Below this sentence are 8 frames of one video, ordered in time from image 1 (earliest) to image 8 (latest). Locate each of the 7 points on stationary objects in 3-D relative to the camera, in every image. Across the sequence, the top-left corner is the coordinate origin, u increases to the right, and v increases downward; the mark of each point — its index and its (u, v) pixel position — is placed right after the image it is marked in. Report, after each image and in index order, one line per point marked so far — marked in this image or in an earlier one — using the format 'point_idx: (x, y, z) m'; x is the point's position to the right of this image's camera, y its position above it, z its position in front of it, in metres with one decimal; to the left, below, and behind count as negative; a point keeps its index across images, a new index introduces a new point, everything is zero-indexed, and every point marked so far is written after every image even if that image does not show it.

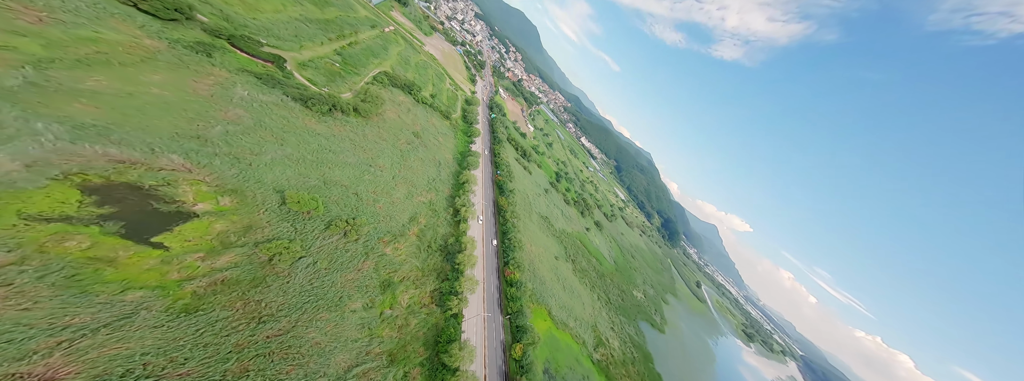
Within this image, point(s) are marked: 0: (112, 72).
0: (-36.3, +10.8, +19.6) m
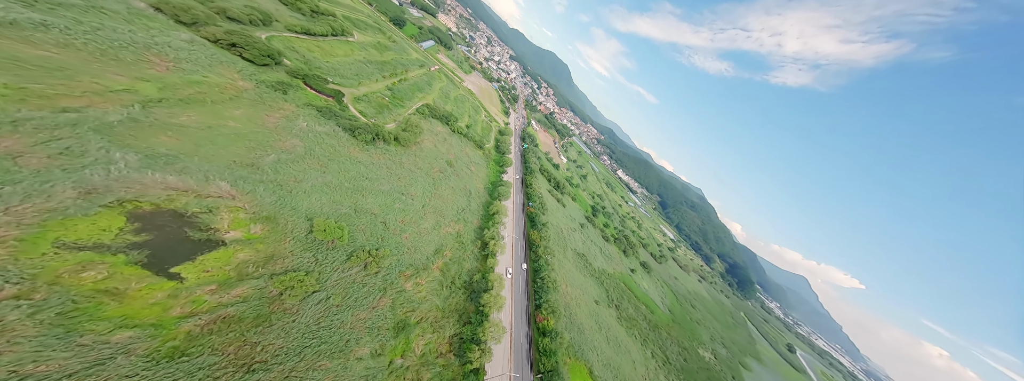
0: (-32.6, +8.7, +22.7) m
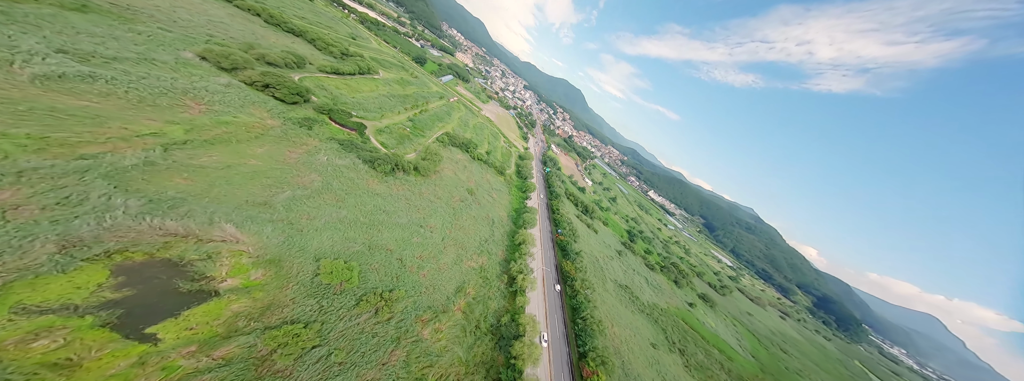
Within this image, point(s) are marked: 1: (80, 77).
0: (-29.7, +4.4, +22.3) m
1: (-36.0, +9.5, +17.8) m
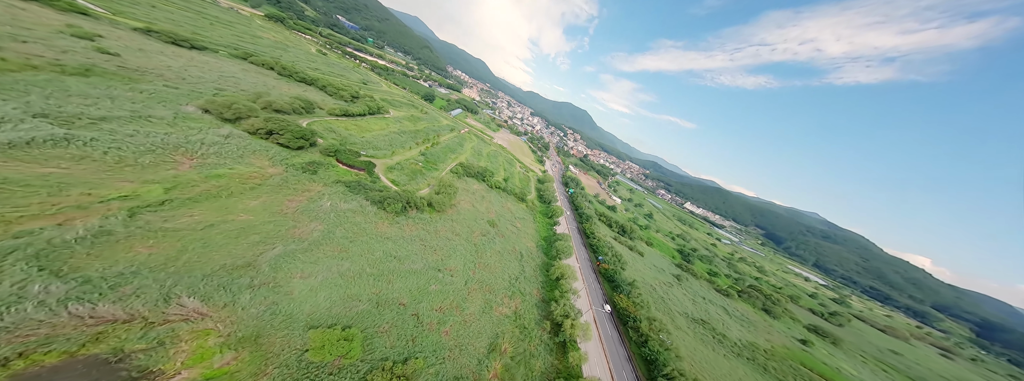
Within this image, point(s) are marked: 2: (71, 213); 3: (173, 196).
0: (-26.7, -1.2, +19.2) m
1: (-33.8, +3.6, +15.8) m
2: (-28.6, -1.4, +14.0) m
3: (-28.2, -0.4, +17.8) m
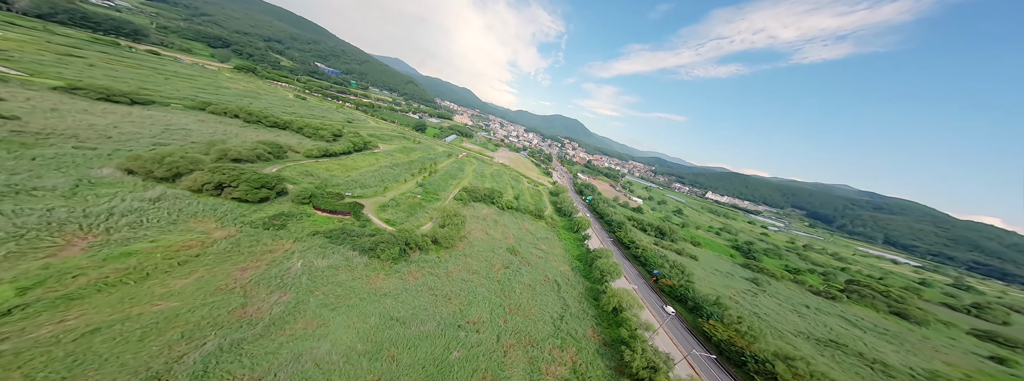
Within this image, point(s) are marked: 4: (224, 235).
0: (-23.9, -6.5, +12.7) m
1: (-31.7, -2.6, +9.8) m
2: (-25.8, -6.5, +7.5) m
3: (-25.5, -5.9, +11.4) m
4: (-25.5, -4.0, +18.8) m
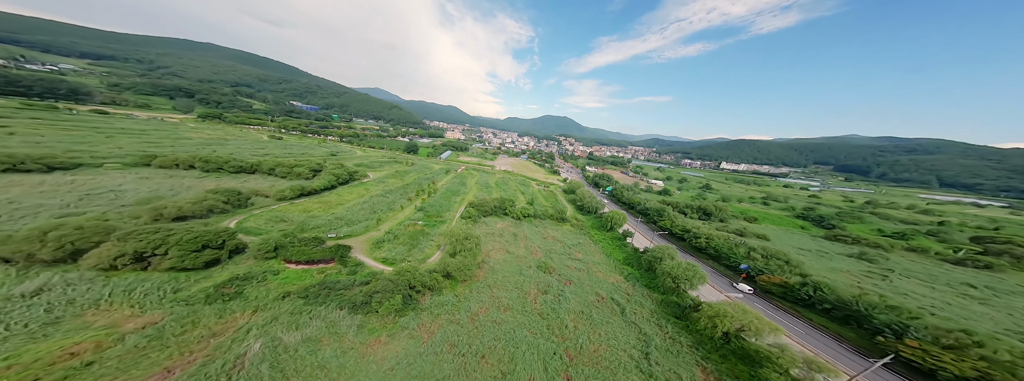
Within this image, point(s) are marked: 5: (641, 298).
0: (-20.3, -10.3, +6.5) m
1: (-28.7, -7.9, +3.7) m
2: (-22.2, -10.5, +1.3) m
3: (-22.0, -10.0, +5.2) m
4: (-22.2, -8.5, +12.7) m
5: (+12.3, -10.9, +21.7) m
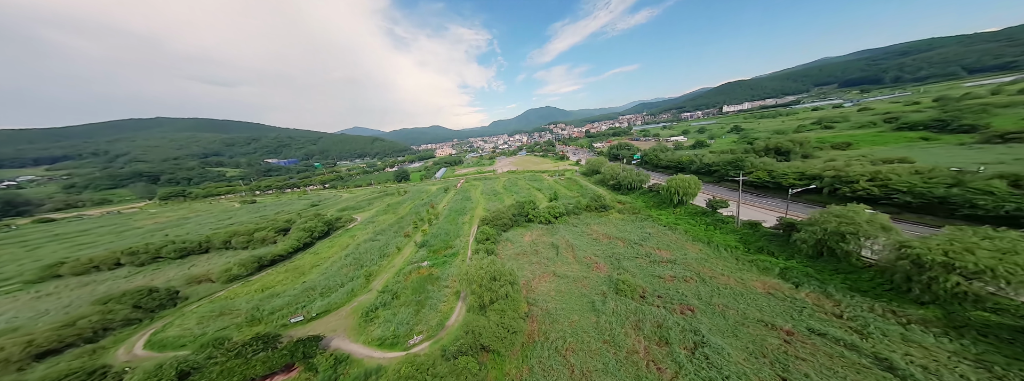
0: (-14.6, -14.5, -2.8) m
1: (-23.4, -14.3, -5.4) m
2: (-16.4, -15.1, -7.9) m
3: (-16.3, -14.6, -4.0) m
4: (-16.8, -13.3, +3.5) m
5: (+17.2, -6.8, +12.3) m
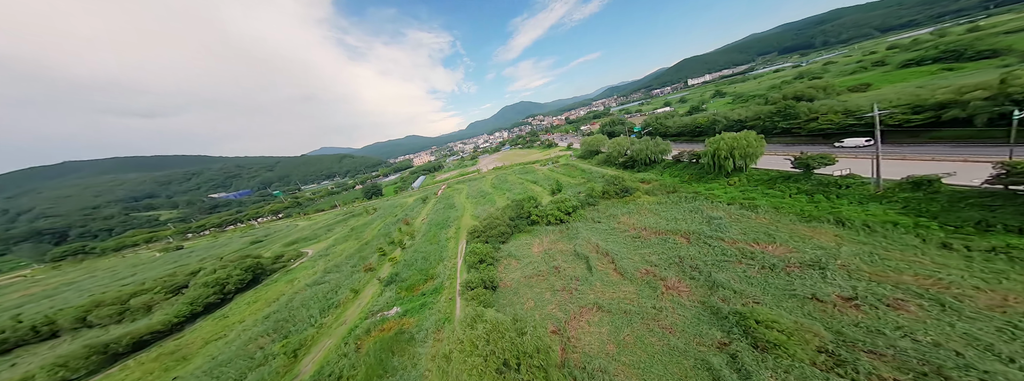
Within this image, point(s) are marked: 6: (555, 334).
0: (-10.7, -15.9, -11.9) m
1: (-19.3, -16.9, -15.1) m
2: (-12.1, -16.8, -17.1) m
3: (-12.3, -16.2, -13.2) m
4: (-13.5, -15.1, -5.8) m
5: (+18.6, -3.8, +5.2) m
6: (+3.4, -7.1, +11.7) m
